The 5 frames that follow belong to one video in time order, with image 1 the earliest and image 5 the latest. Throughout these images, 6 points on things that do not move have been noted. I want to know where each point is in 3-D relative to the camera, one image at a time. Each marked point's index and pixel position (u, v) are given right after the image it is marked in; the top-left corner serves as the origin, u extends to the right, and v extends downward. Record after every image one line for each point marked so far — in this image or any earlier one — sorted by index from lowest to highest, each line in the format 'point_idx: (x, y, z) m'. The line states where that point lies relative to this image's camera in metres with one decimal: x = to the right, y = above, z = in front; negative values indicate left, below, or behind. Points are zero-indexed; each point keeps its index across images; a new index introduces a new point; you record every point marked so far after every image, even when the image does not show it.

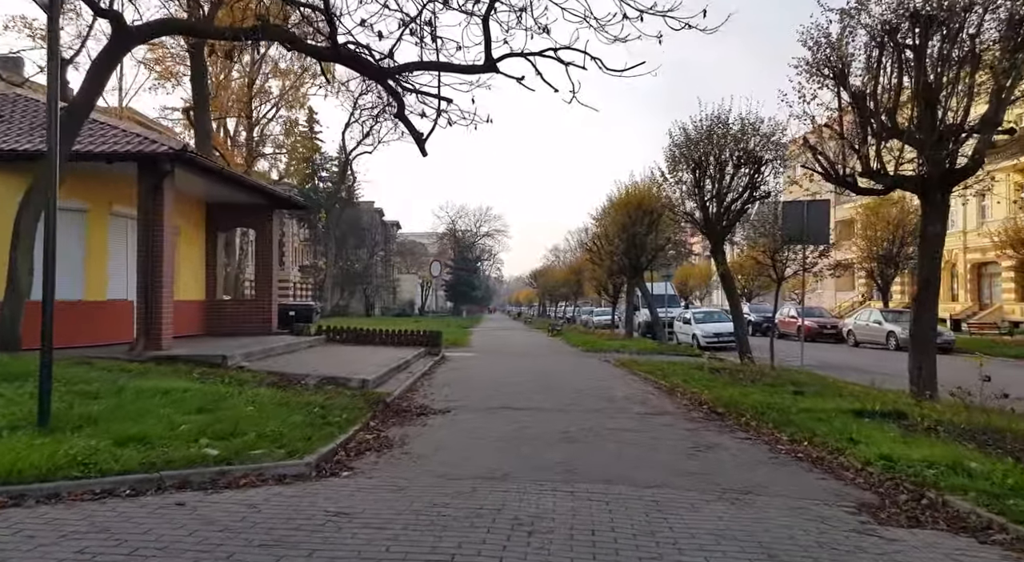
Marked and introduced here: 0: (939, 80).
0: (+6.6, +3.1, +11.0) m
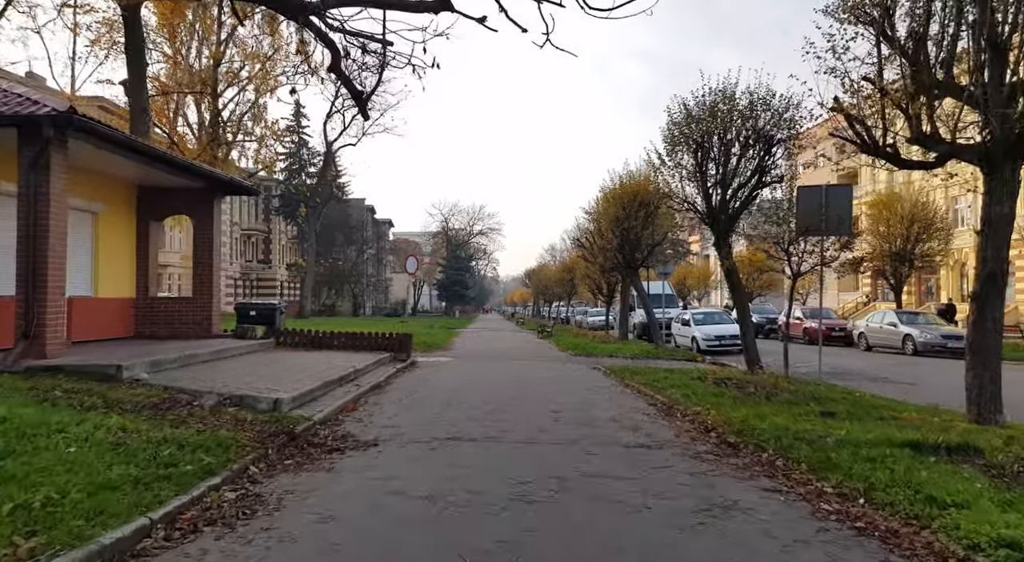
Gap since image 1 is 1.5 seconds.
0: (+6.1, +3.2, +8.7) m
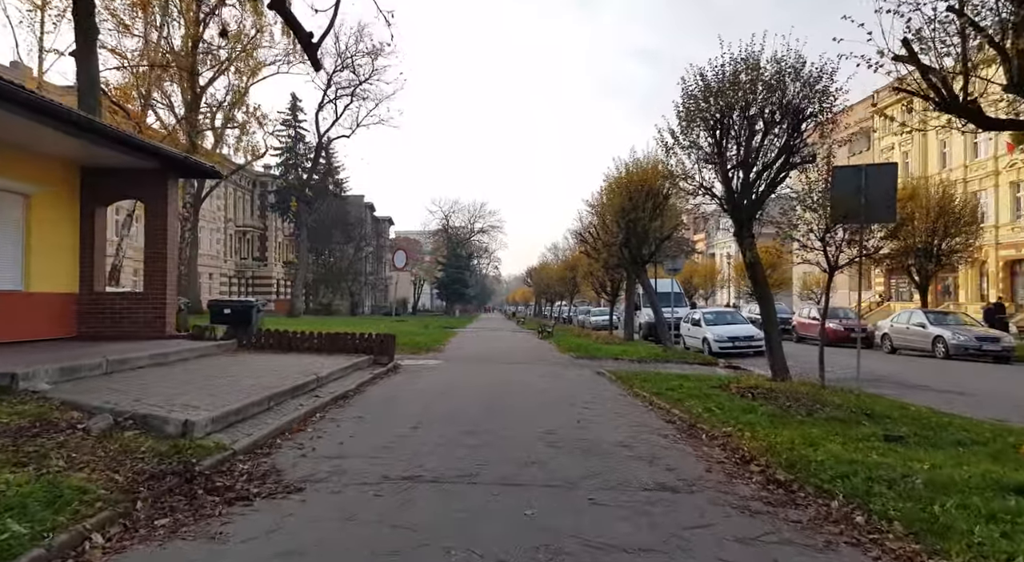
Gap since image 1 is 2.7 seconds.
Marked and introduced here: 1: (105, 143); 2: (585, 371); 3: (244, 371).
0: (+5.9, +3.3, +6.7) m
1: (-7.6, +2.6, +13.3) m
2: (+1.8, -2.3, +18.1) m
3: (-4.4, -1.4, +11.5) m
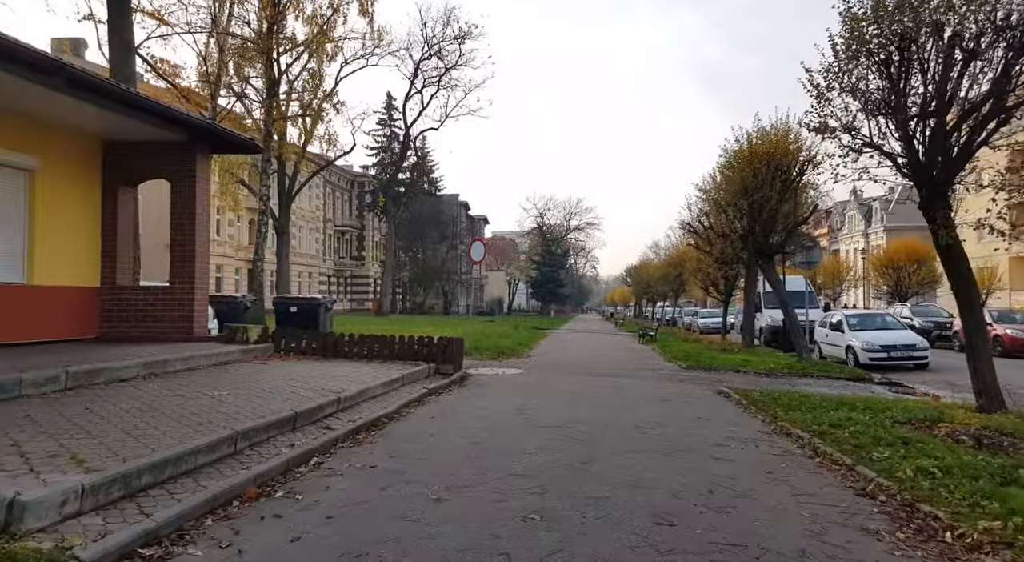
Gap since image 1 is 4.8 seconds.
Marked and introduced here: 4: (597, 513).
0: (+6.3, +3.4, +2.6) m
1: (-6.2, +2.7, +11.0) m
2: (+3.8, -2.1, +14.4) m
3: (-3.2, -1.3, +8.8) m
4: (+0.6, -1.6, +4.9) m
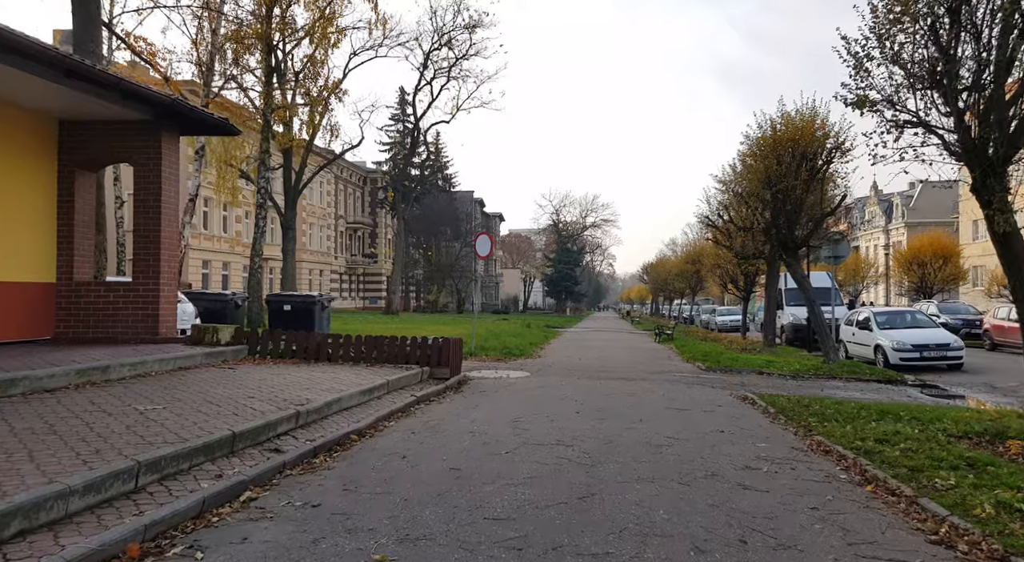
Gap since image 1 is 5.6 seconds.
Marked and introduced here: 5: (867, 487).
0: (+6.0, +3.5, +1.2) m
1: (-6.2, +2.8, +9.9) m
2: (+3.8, -2.0, +13.1) m
3: (-3.3, -1.2, +7.6) m
4: (+0.5, -1.5, +3.6) m
5: (+3.0, -1.7, +6.2) m
